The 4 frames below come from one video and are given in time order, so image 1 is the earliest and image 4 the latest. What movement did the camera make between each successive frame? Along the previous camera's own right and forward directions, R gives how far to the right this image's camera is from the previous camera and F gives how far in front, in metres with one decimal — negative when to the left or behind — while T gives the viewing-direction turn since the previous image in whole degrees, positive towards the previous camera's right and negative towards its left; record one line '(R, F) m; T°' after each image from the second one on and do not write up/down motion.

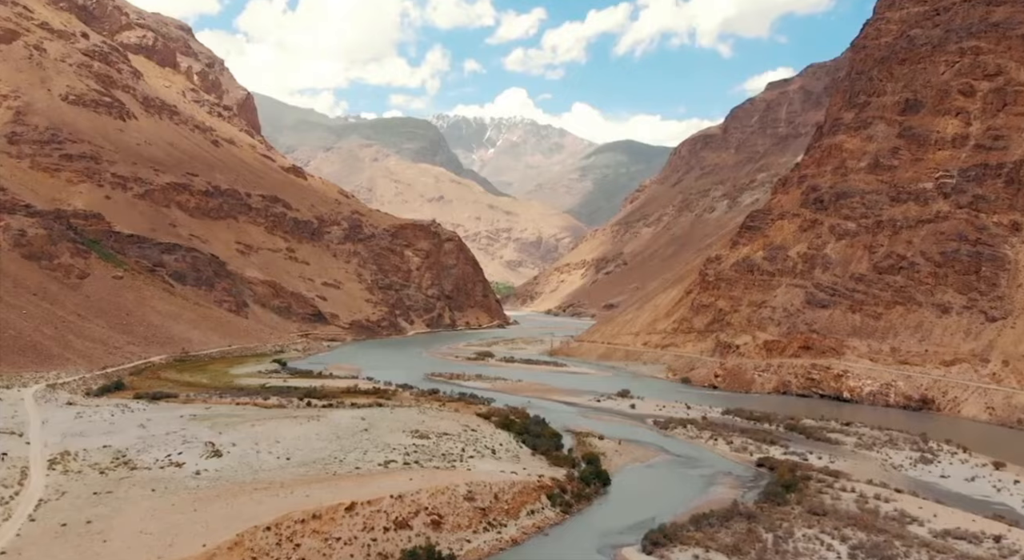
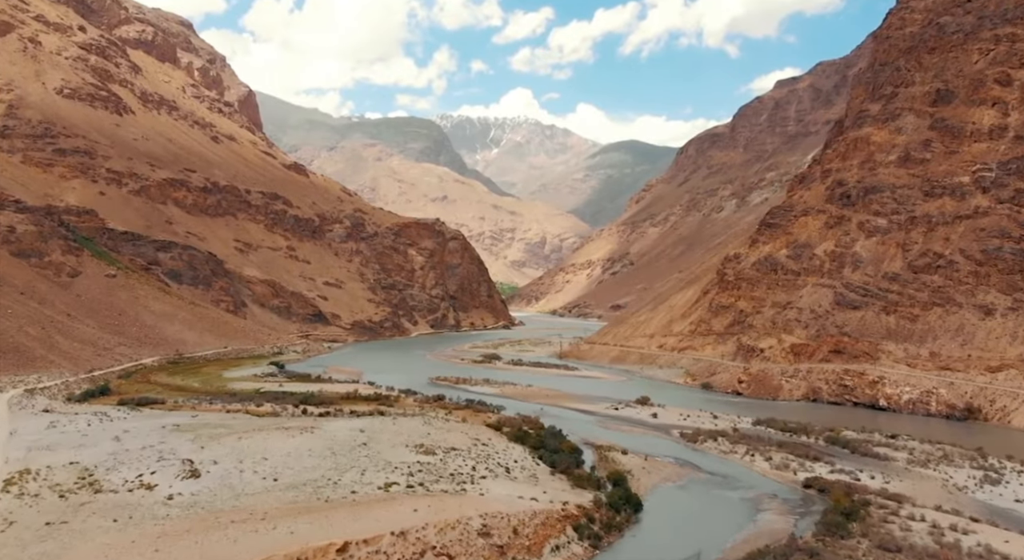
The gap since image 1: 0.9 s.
(-0.4, +2.9) m; 0°
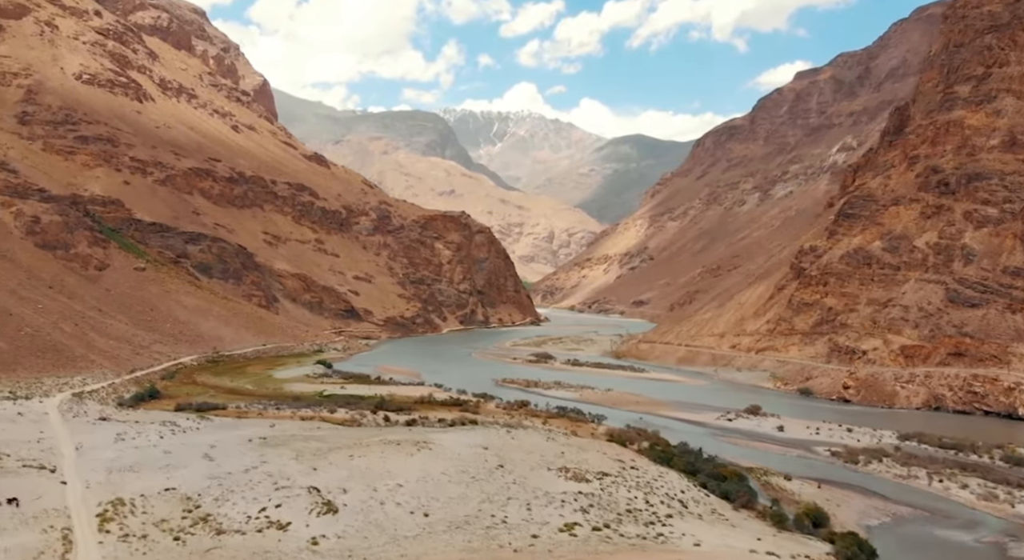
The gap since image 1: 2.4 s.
(-4.4, +3.8) m; 0°
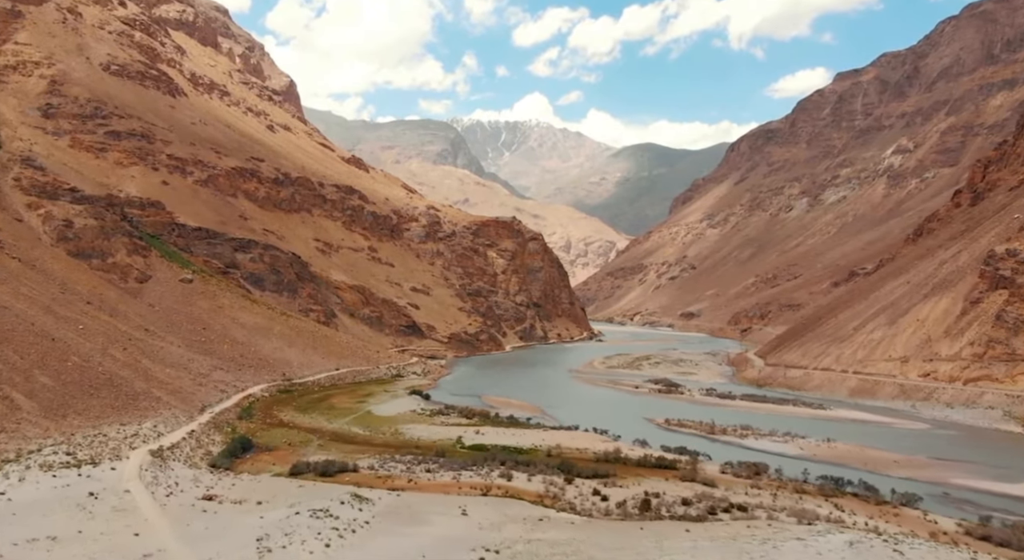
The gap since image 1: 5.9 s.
(-7.7, +9.8) m; 0°
